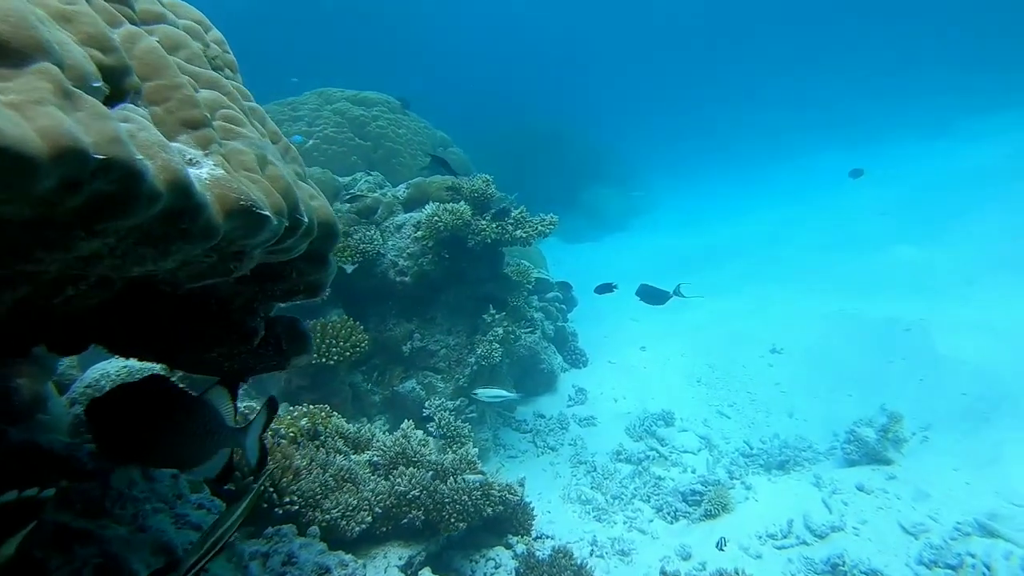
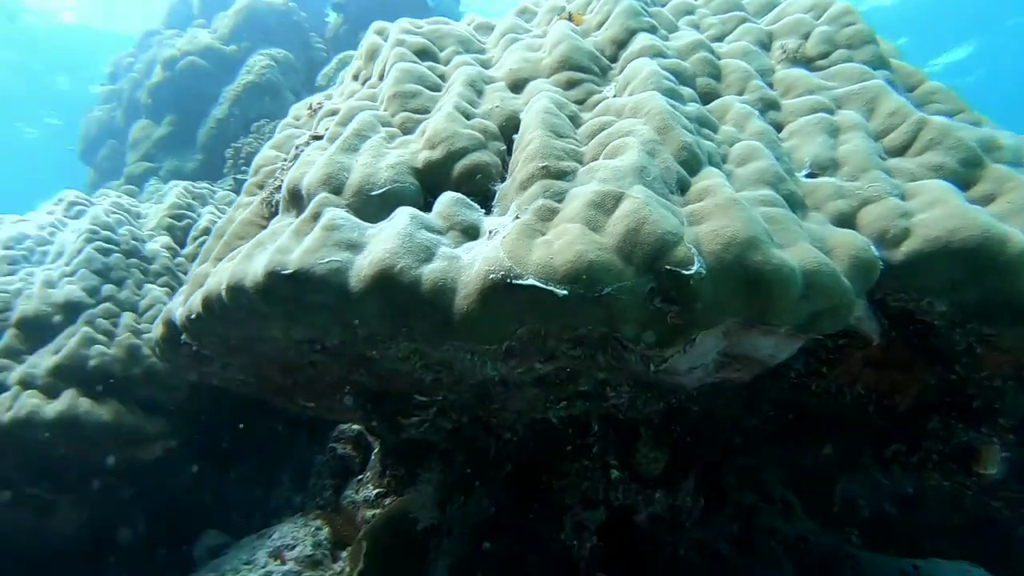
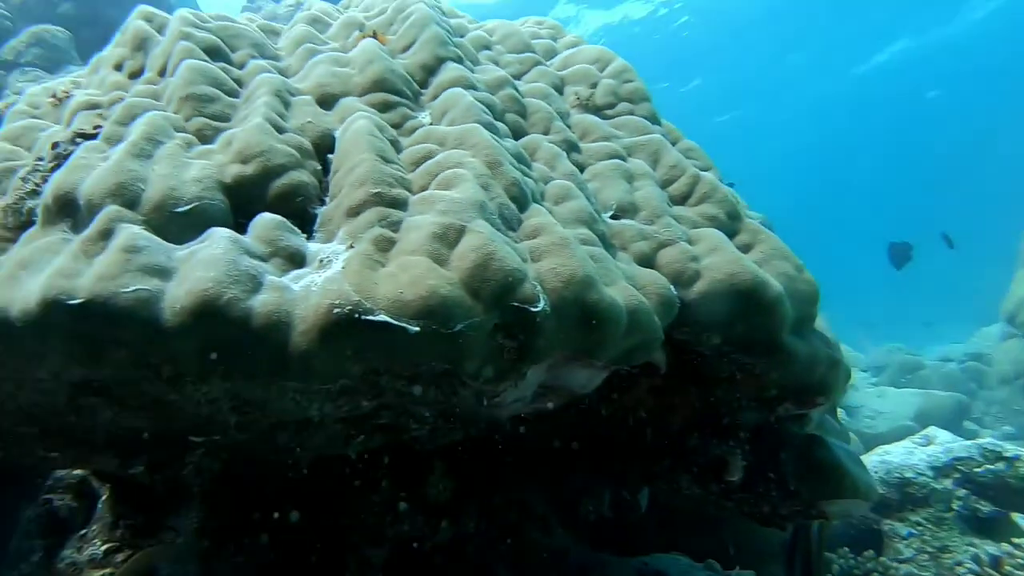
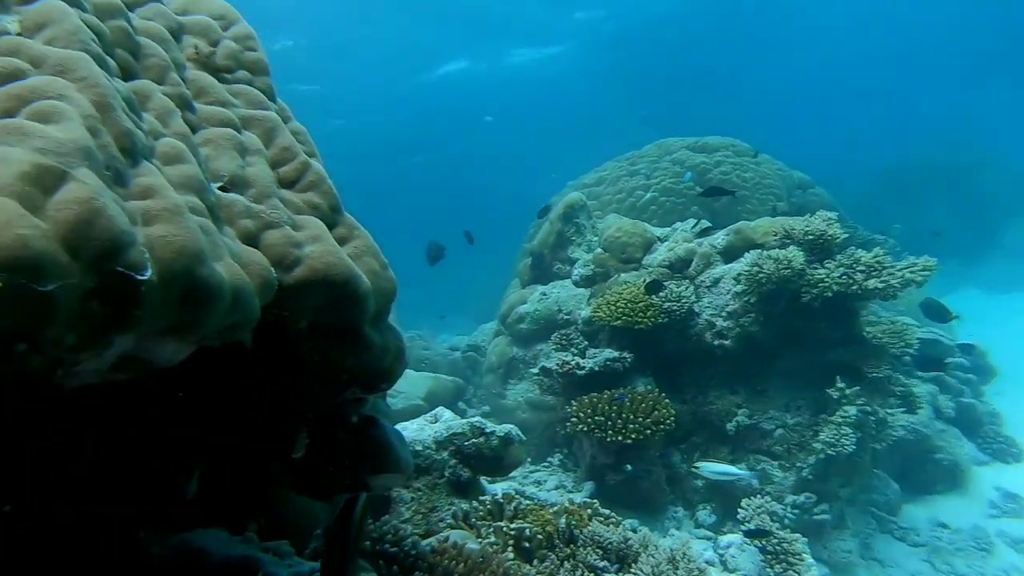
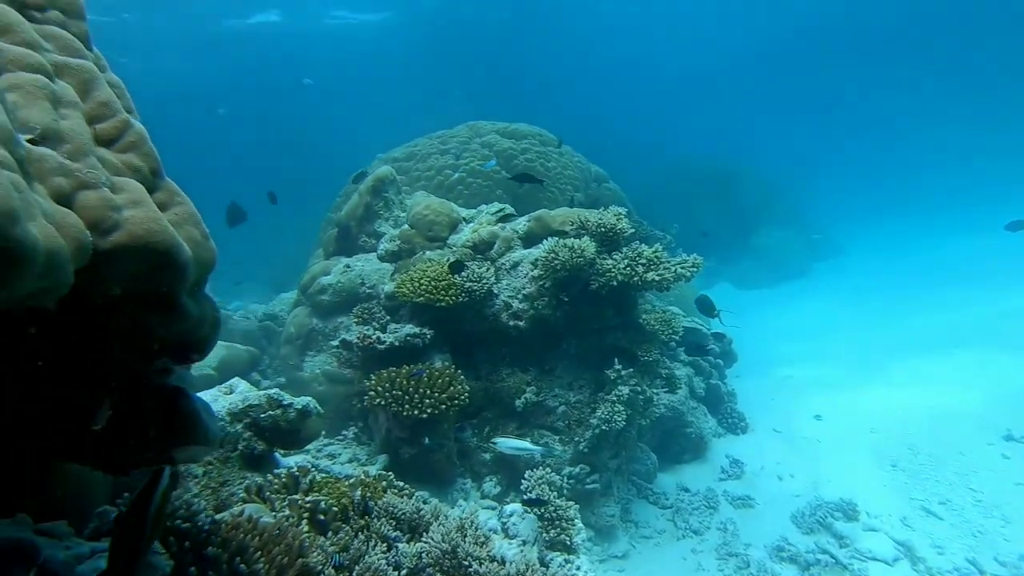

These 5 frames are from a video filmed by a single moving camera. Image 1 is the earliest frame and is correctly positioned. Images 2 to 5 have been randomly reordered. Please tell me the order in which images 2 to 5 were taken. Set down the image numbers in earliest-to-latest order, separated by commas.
5, 4, 3, 2
